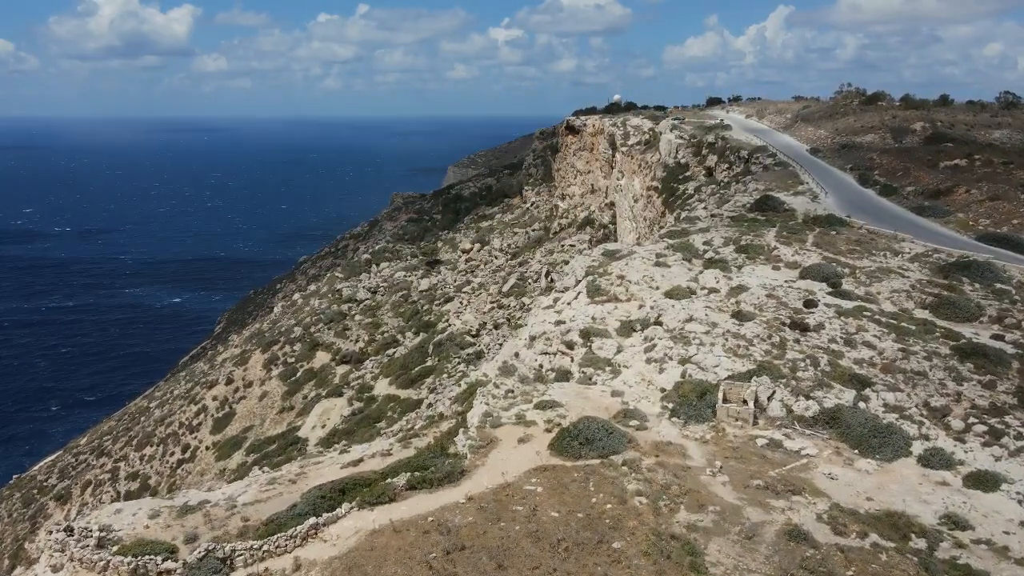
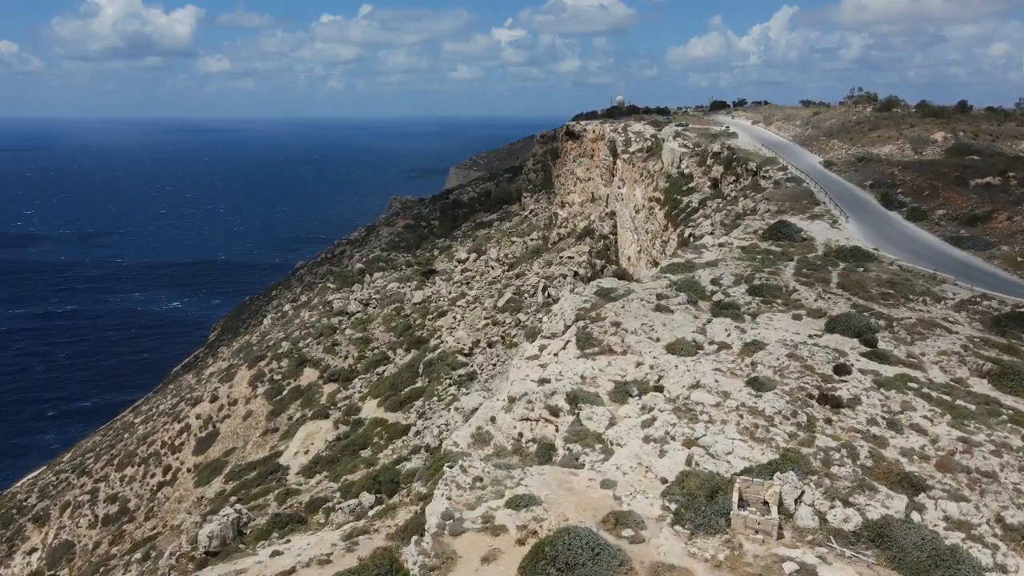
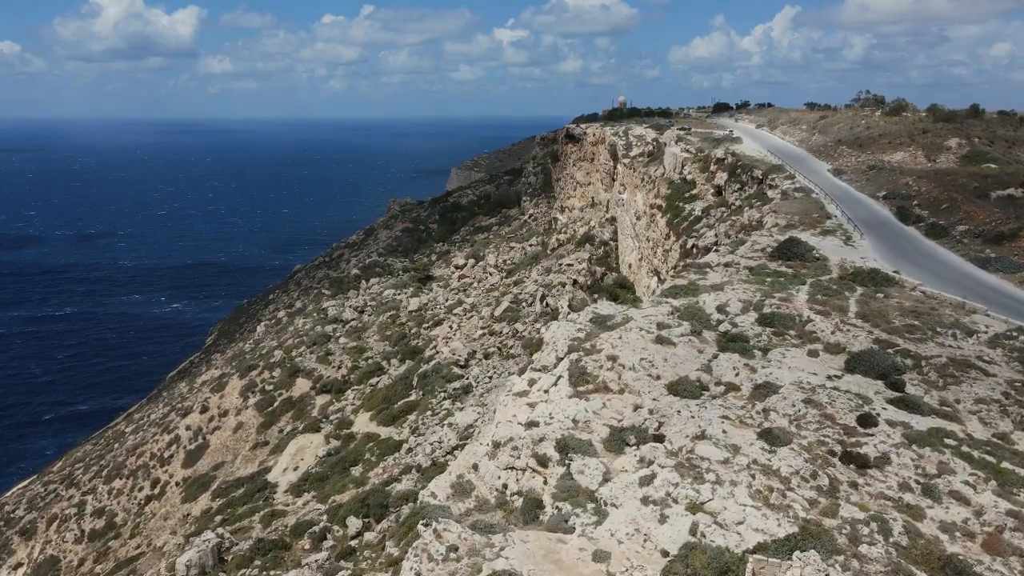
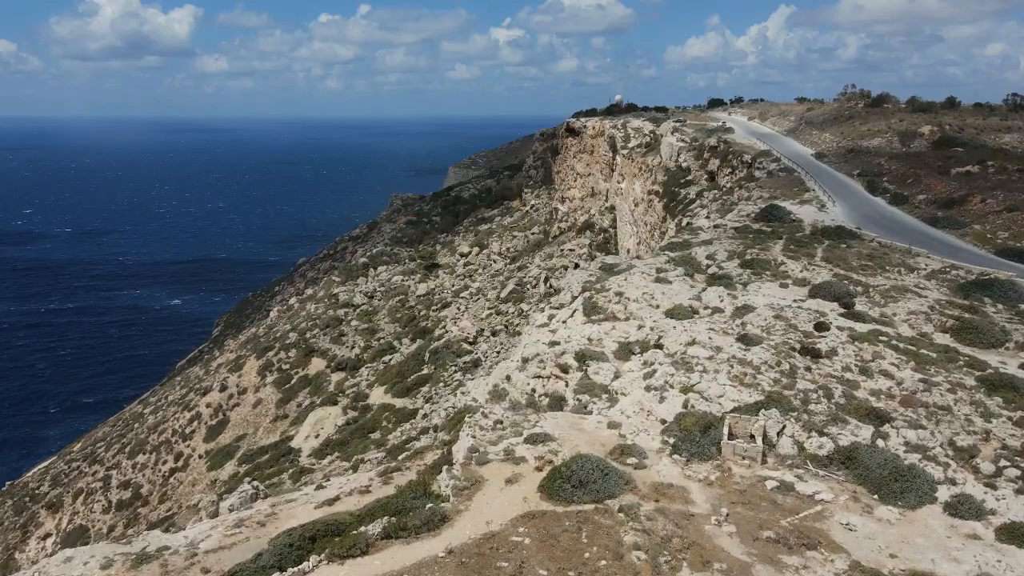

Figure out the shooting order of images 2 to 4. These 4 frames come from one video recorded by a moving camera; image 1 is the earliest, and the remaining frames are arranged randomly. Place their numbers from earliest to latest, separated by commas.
4, 2, 3
